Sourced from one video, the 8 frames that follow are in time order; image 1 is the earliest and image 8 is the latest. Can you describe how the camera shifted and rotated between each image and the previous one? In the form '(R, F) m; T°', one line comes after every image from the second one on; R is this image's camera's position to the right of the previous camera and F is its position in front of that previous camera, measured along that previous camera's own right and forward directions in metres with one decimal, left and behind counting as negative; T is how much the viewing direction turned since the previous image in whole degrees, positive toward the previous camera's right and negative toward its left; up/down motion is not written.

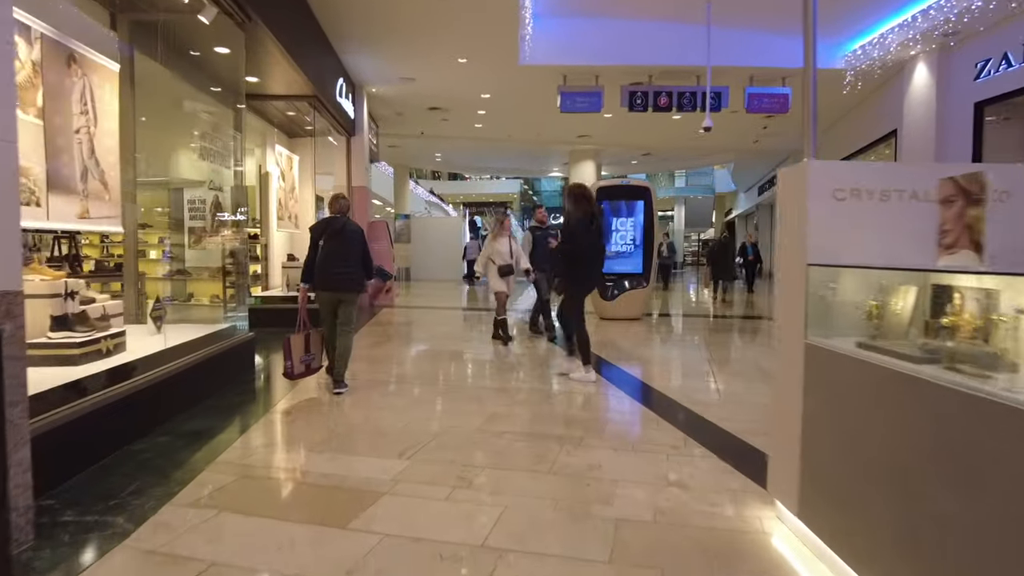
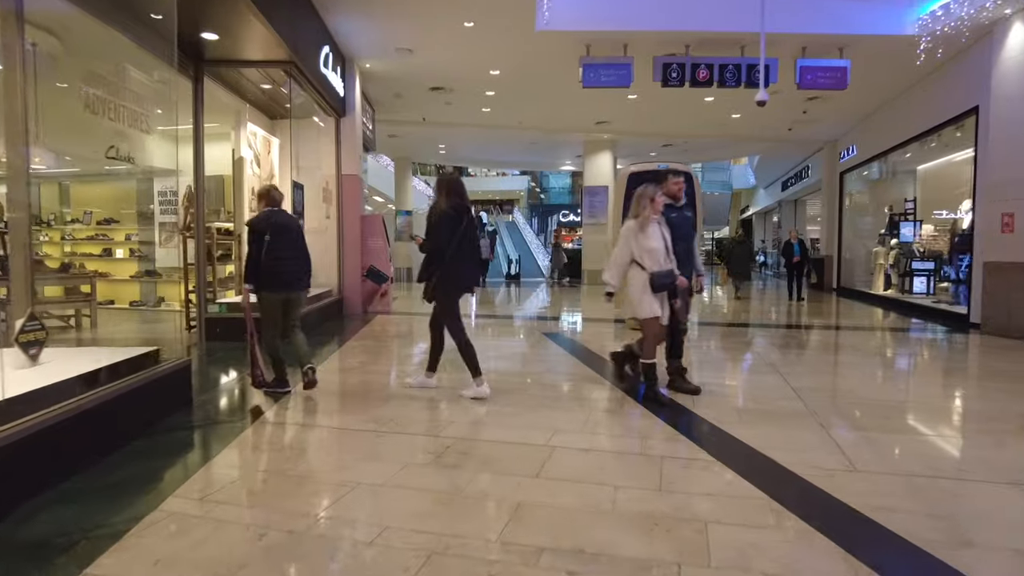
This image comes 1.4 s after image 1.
(-0.1, +1.3) m; 0°
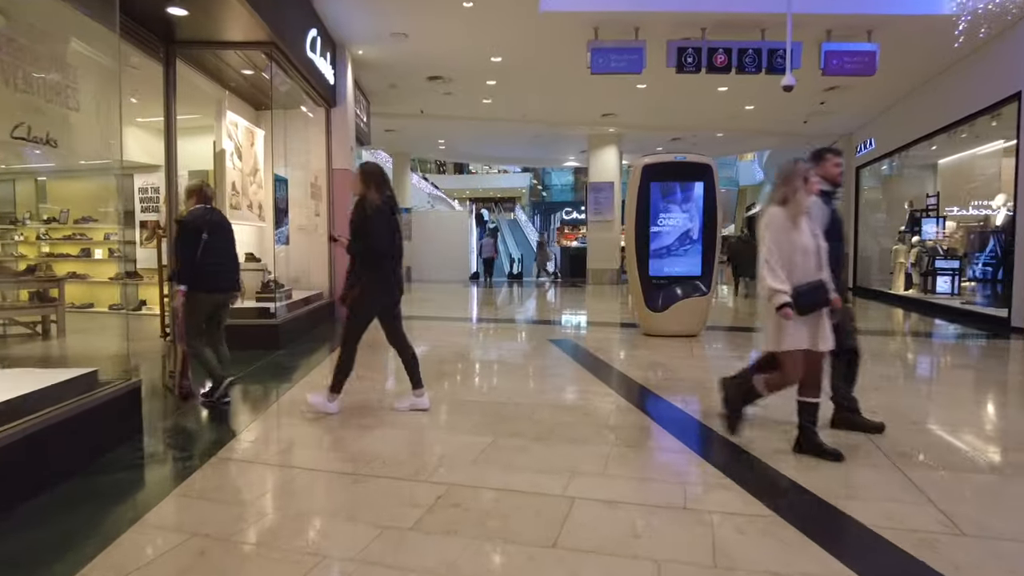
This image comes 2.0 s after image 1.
(0.0, +0.6) m; 0°
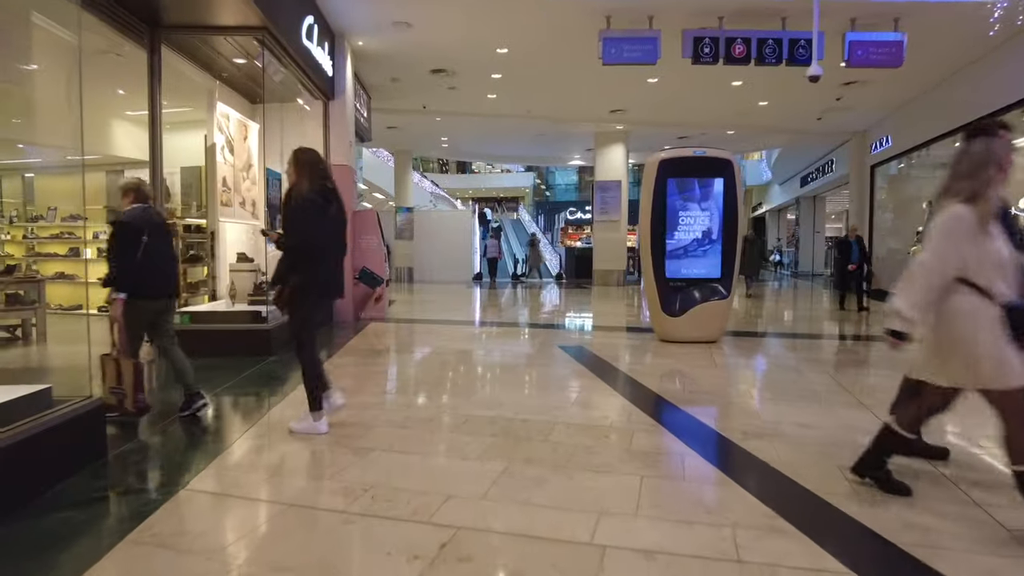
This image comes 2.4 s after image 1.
(-0.1, +0.4) m; 0°
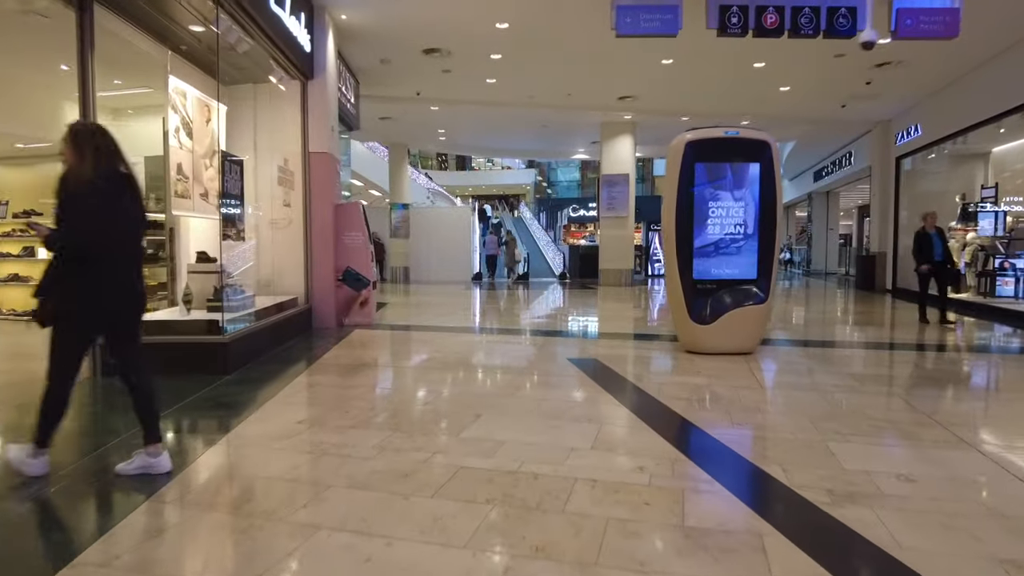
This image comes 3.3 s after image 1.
(0.0, +0.9) m; 0°
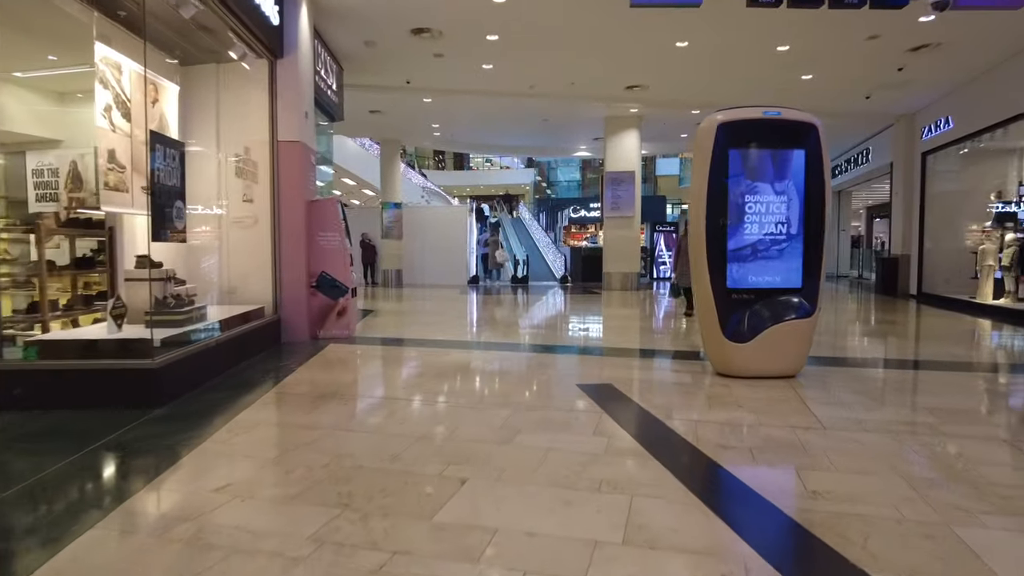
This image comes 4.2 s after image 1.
(0.0, +0.9) m; 0°
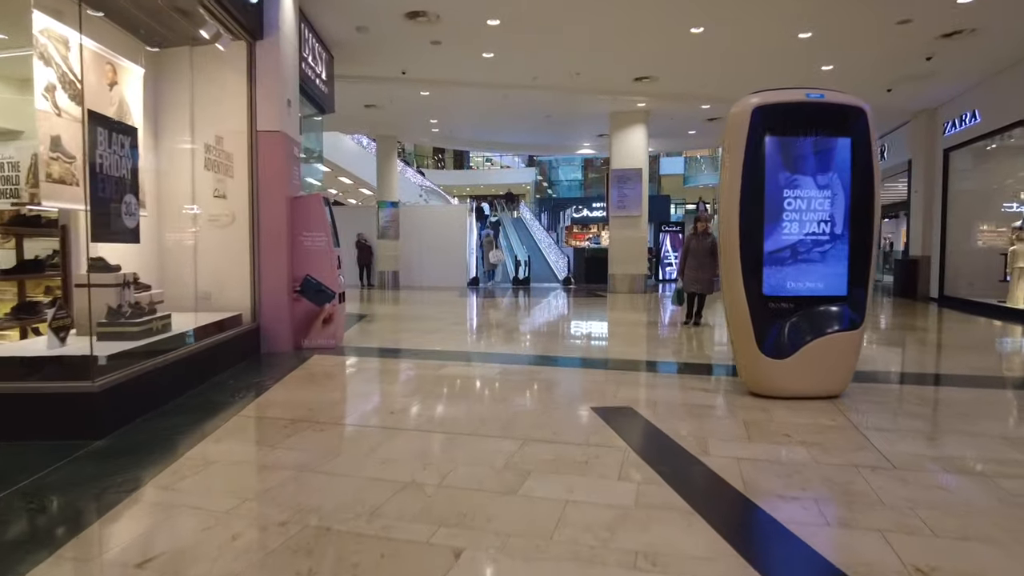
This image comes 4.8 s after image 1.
(0.0, +0.6) m; 0°
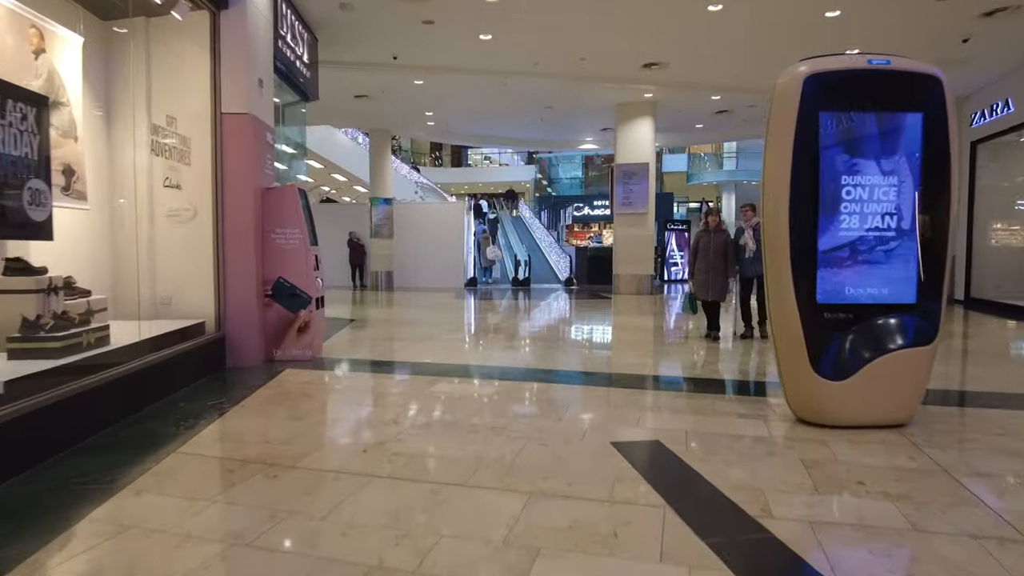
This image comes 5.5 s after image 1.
(0.0, +0.7) m; 0°
